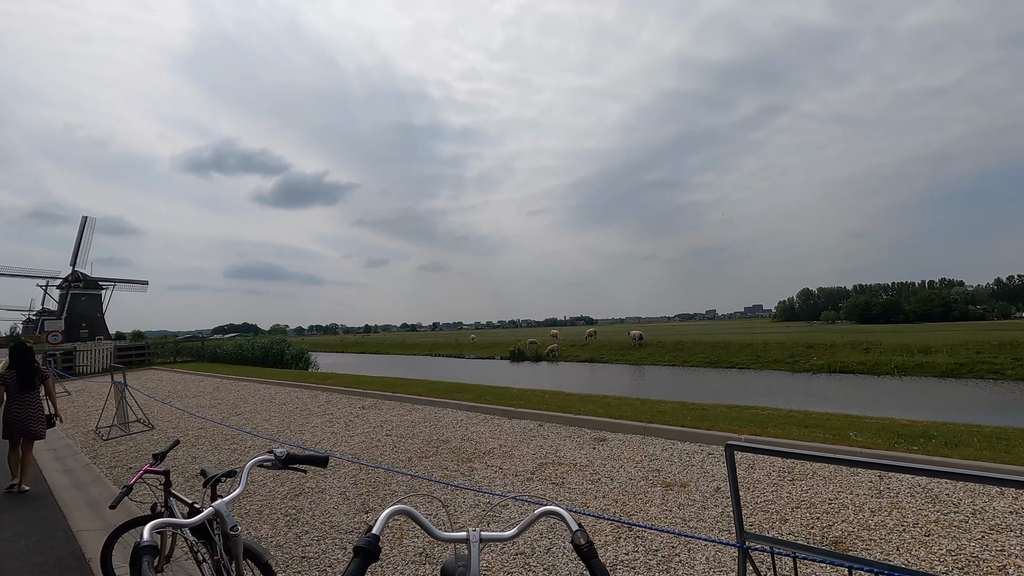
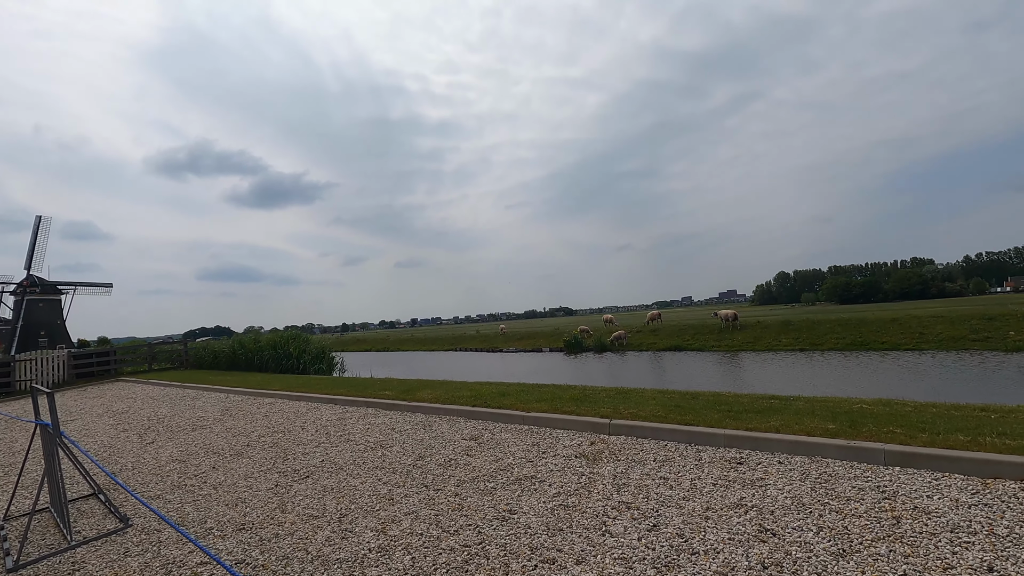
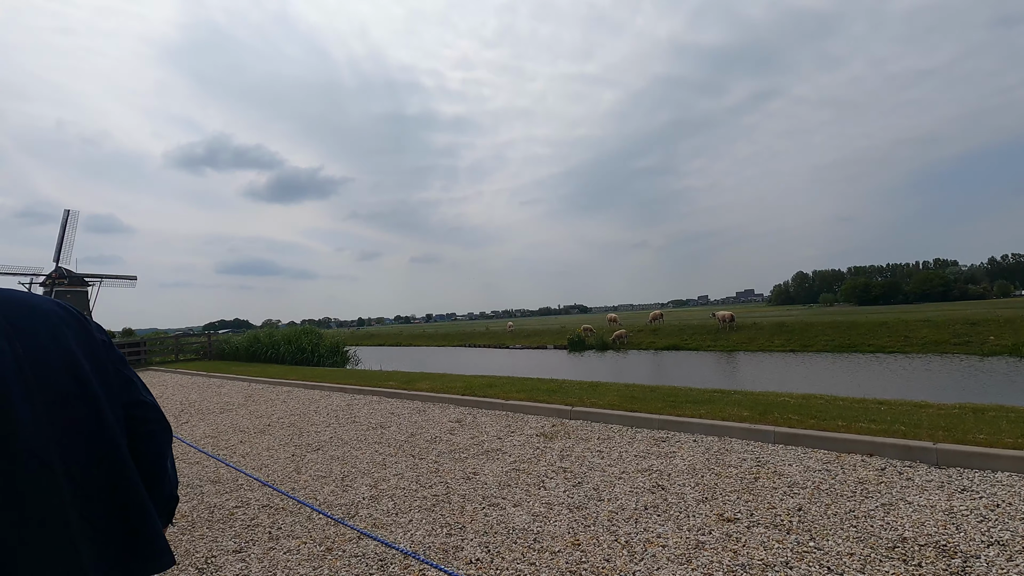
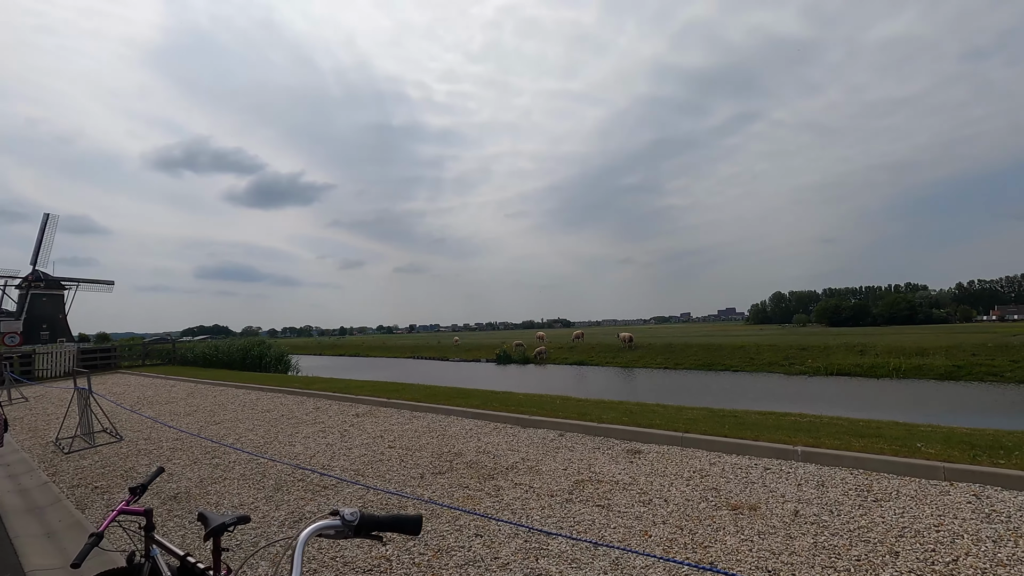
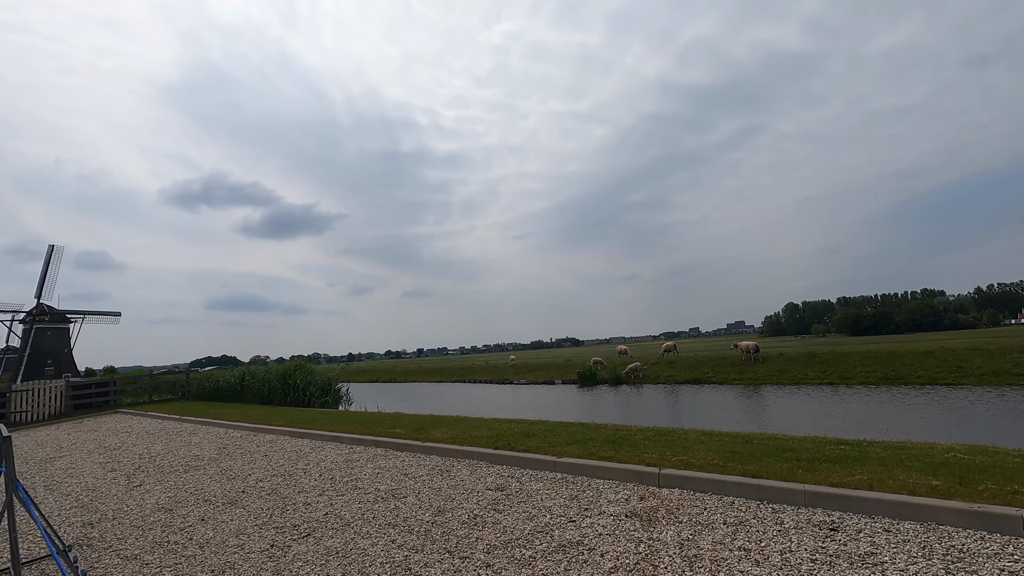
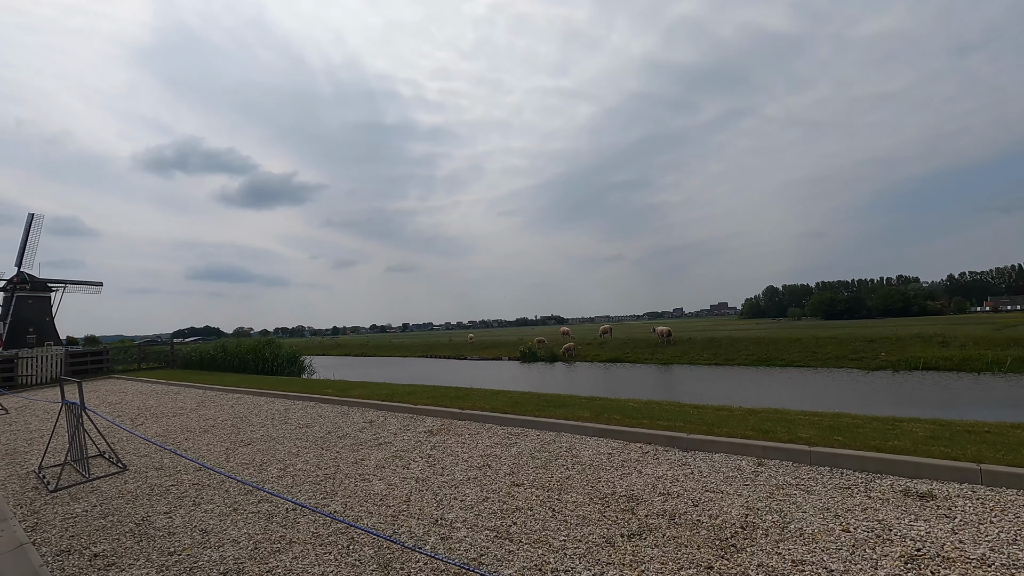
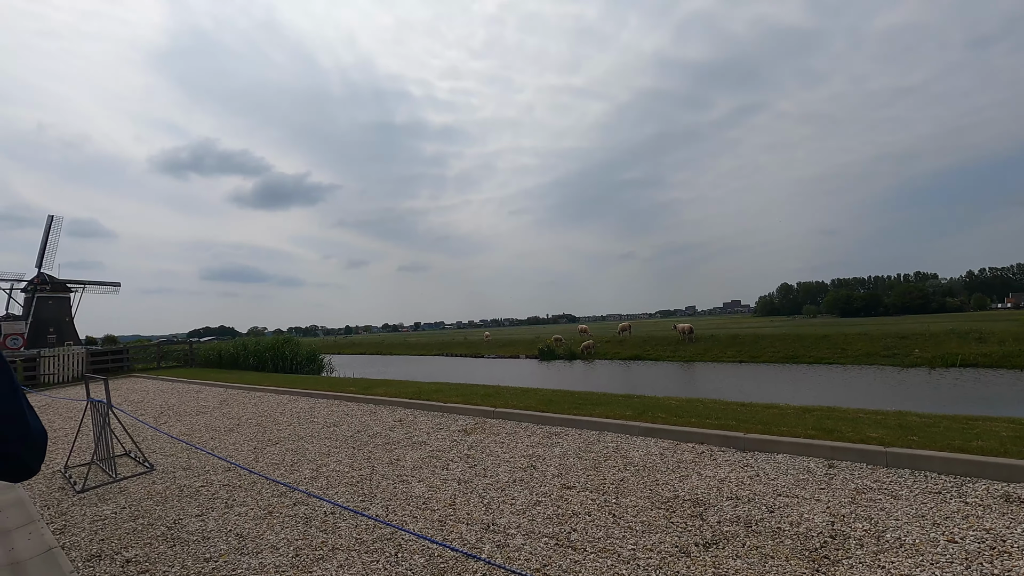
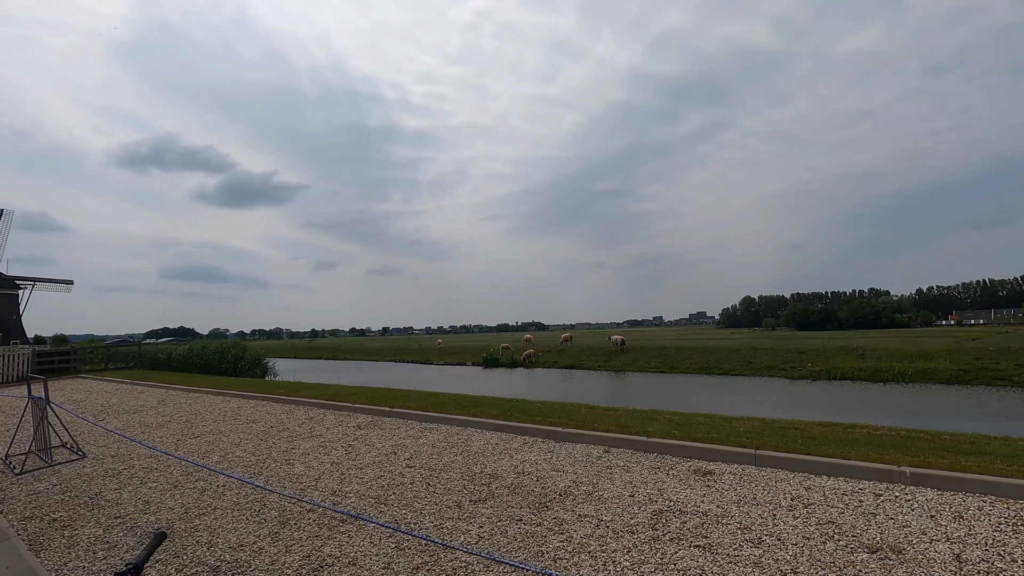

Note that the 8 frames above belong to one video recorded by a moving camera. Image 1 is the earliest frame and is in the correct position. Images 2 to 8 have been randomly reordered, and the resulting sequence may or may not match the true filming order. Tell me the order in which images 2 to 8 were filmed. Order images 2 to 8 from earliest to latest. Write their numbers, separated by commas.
4, 8, 6, 7, 3, 2, 5
